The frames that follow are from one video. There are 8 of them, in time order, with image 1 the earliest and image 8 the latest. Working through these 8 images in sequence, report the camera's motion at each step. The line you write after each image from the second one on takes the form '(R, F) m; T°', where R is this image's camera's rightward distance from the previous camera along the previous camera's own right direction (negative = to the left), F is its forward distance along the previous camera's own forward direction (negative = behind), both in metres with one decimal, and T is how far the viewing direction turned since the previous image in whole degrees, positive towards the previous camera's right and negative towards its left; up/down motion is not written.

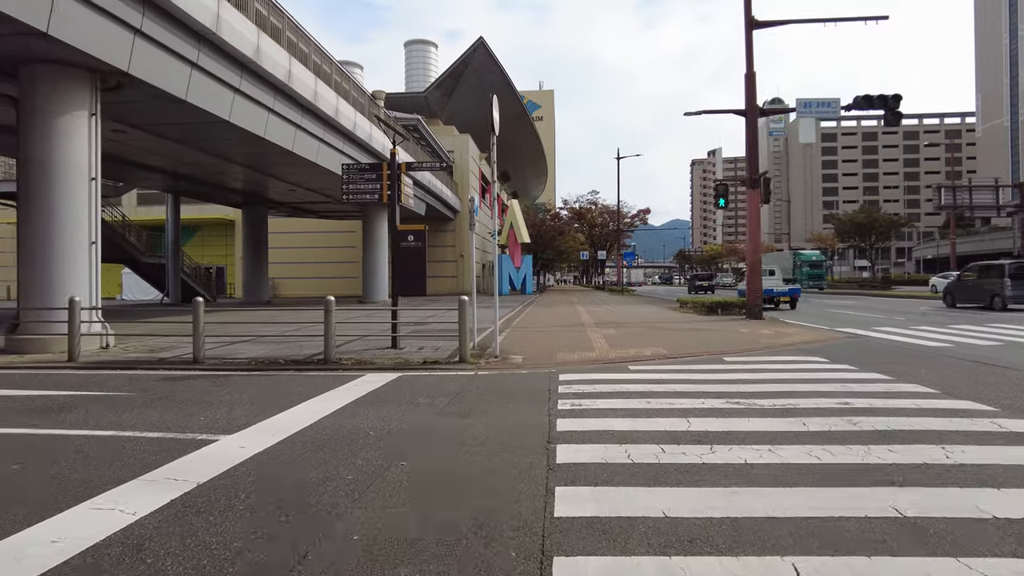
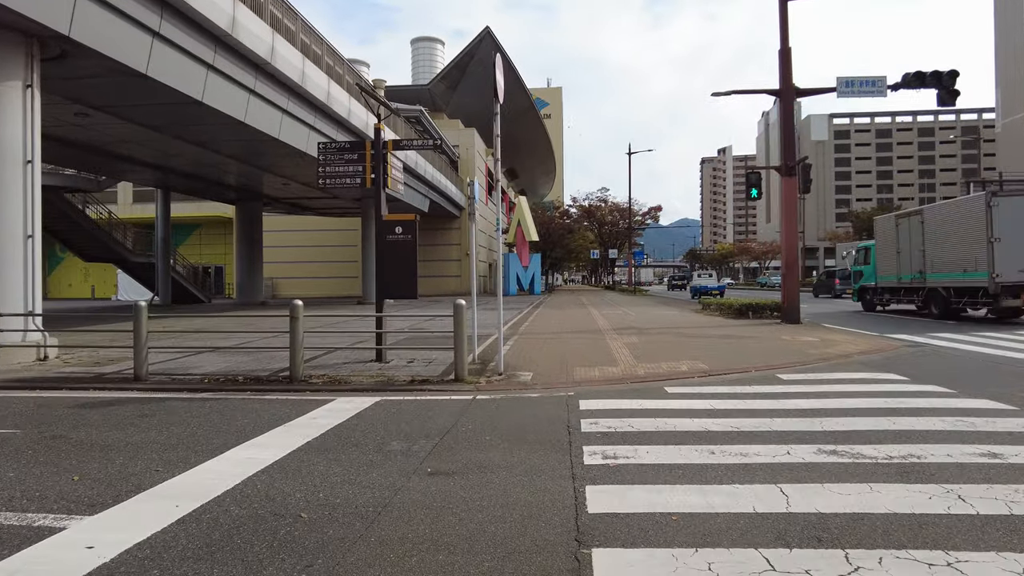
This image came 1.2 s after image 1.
(0.0, +2.0) m; -1°
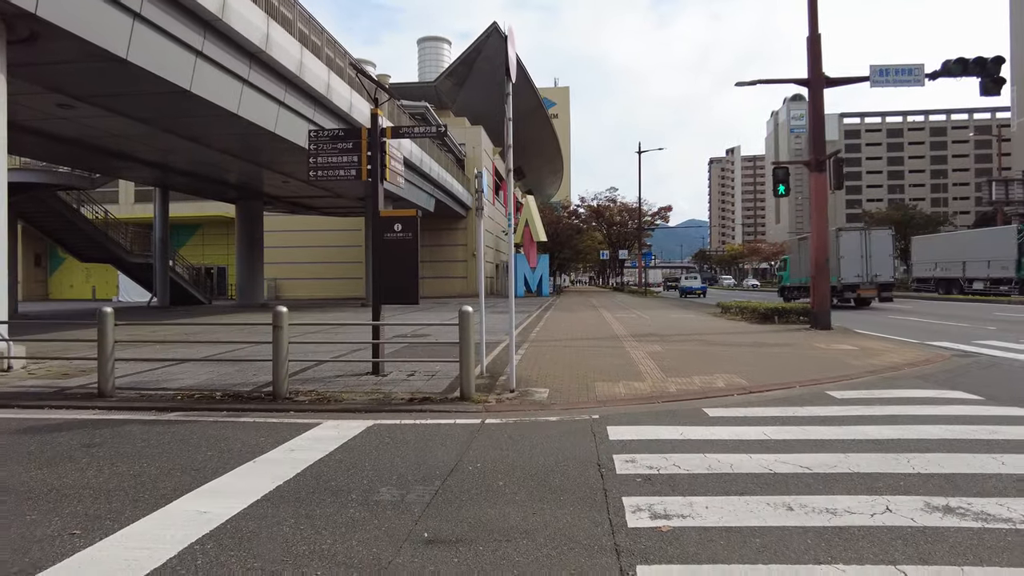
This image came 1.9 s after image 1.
(-0.1, +1.1) m; -1°
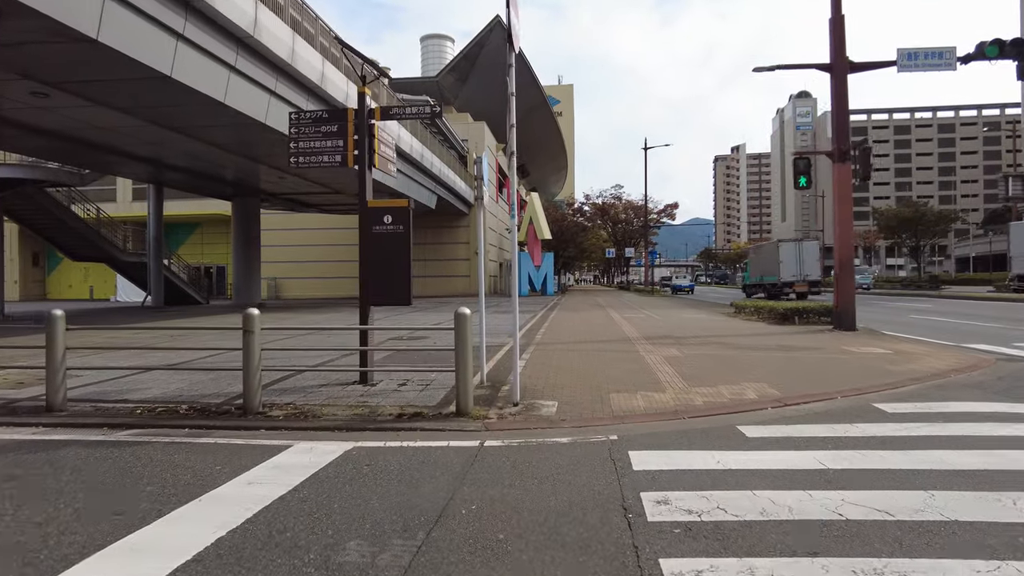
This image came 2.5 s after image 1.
(0.0, +1.0) m; 0°
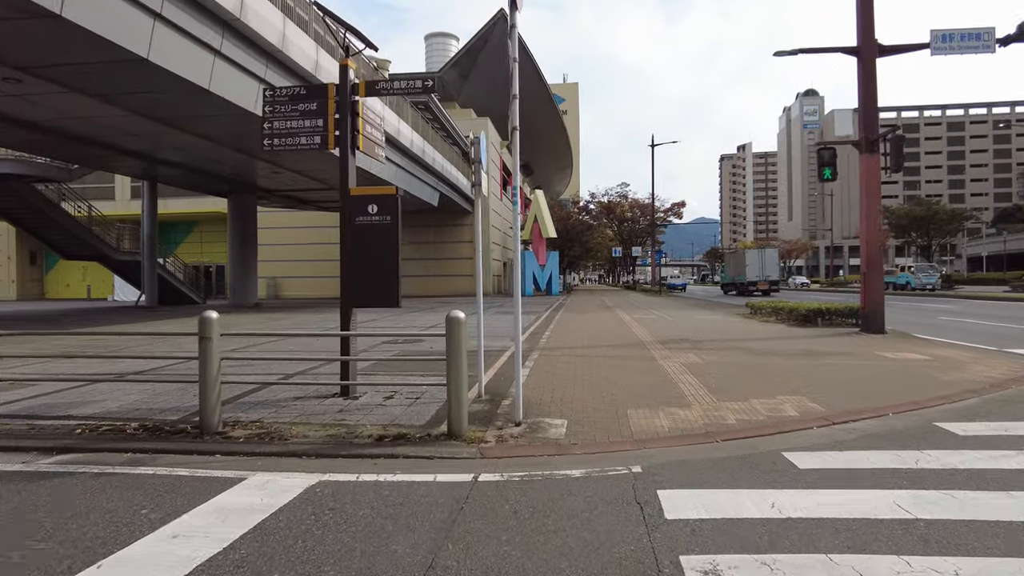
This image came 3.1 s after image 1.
(0.0, +1.0) m; 0°
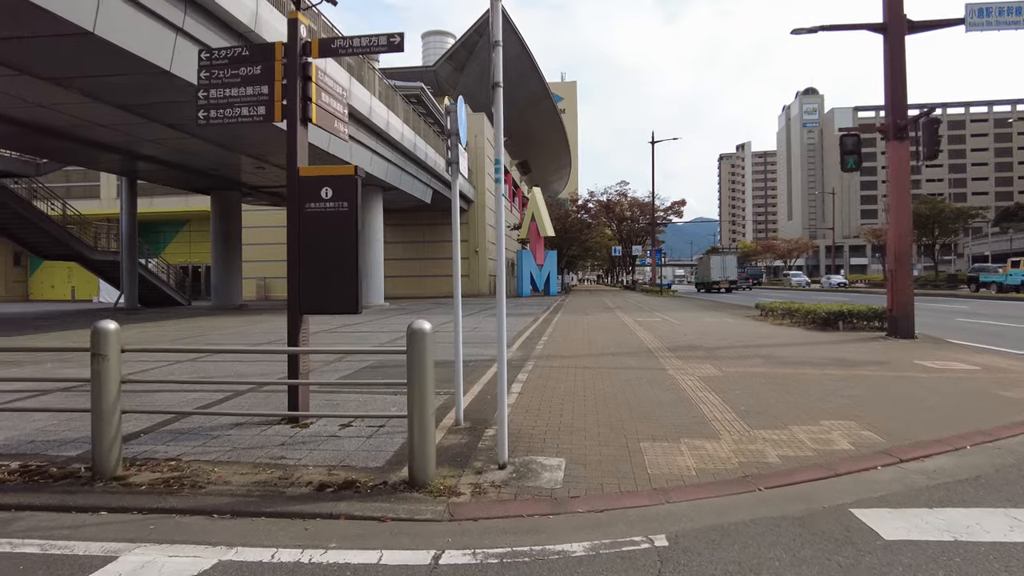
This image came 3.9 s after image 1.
(+0.1, +1.3) m; 0°
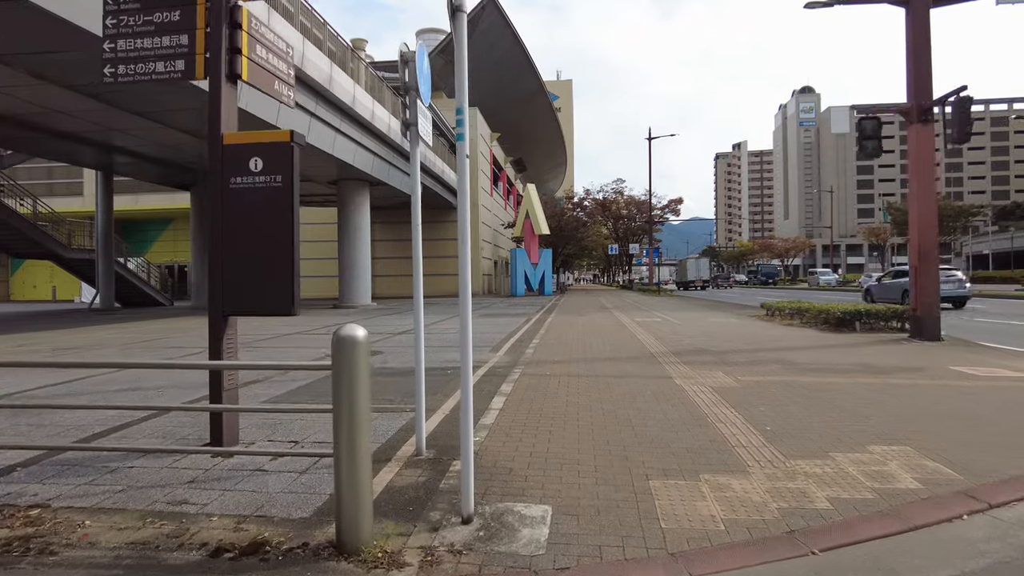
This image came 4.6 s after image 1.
(+0.2, +1.2) m; 0°
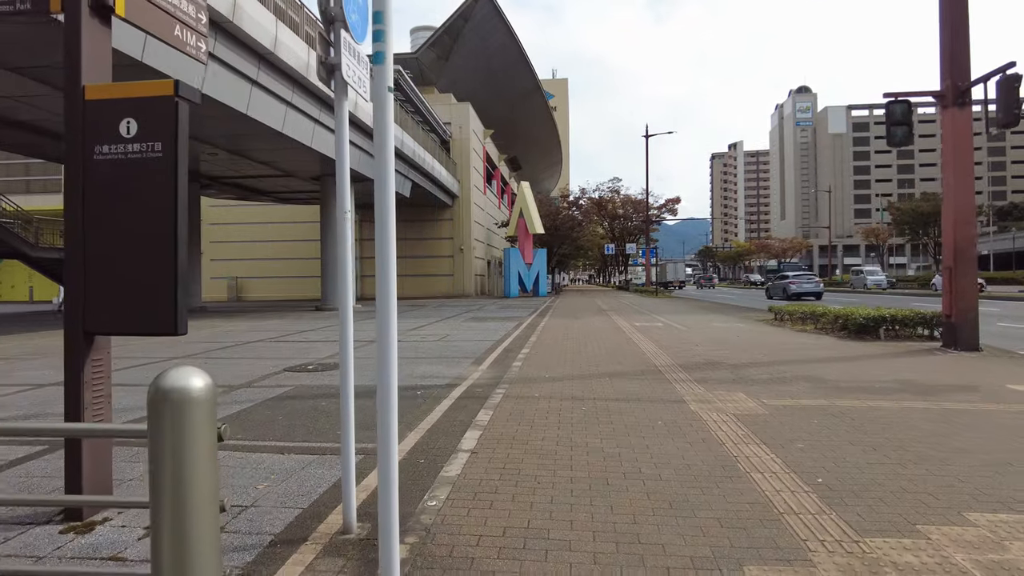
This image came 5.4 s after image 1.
(+0.1, +1.3) m; 0°
